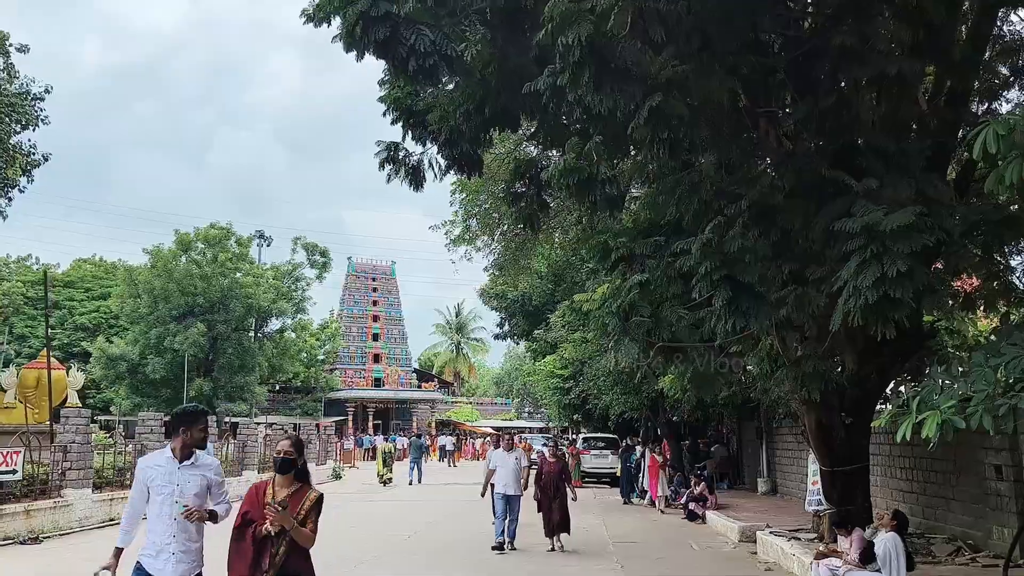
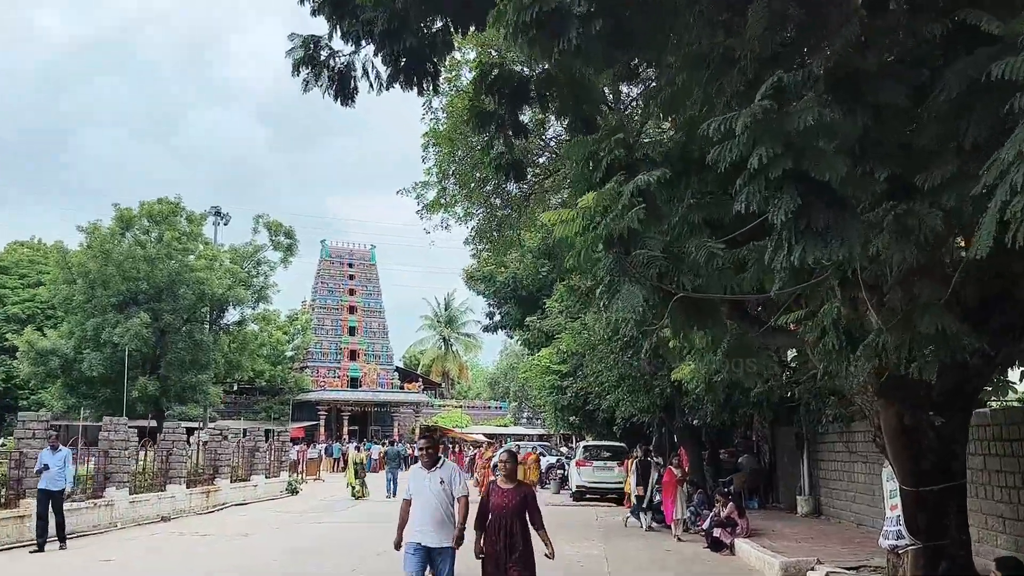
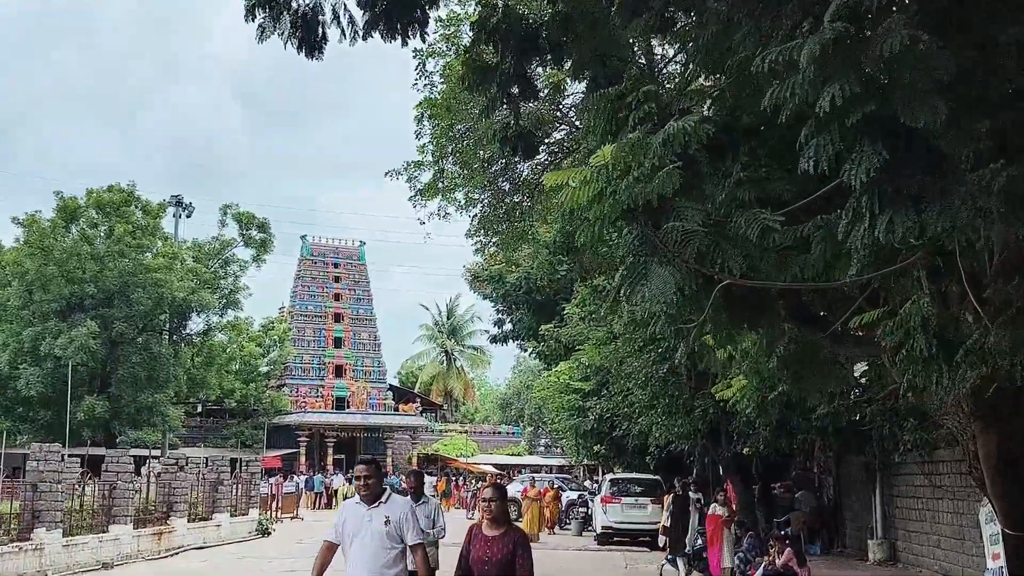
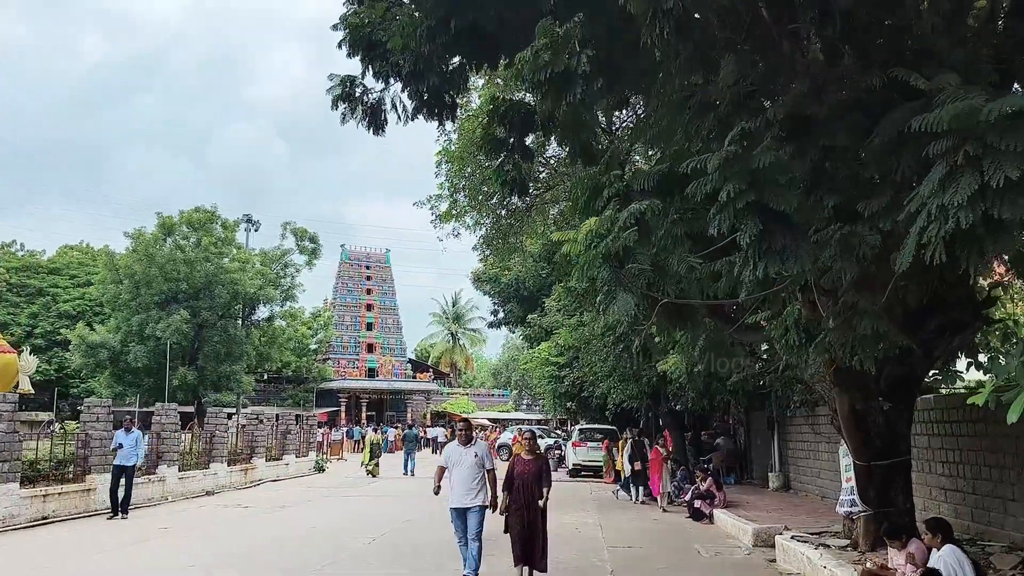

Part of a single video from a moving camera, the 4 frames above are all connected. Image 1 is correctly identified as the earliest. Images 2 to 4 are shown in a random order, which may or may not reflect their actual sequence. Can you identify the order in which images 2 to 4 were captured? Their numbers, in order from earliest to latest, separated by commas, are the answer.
4, 2, 3
